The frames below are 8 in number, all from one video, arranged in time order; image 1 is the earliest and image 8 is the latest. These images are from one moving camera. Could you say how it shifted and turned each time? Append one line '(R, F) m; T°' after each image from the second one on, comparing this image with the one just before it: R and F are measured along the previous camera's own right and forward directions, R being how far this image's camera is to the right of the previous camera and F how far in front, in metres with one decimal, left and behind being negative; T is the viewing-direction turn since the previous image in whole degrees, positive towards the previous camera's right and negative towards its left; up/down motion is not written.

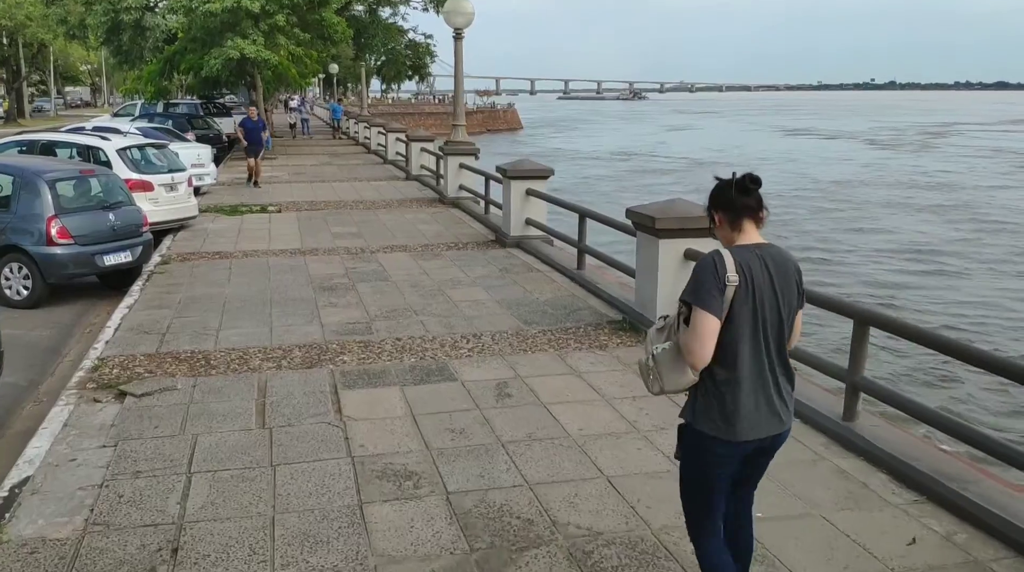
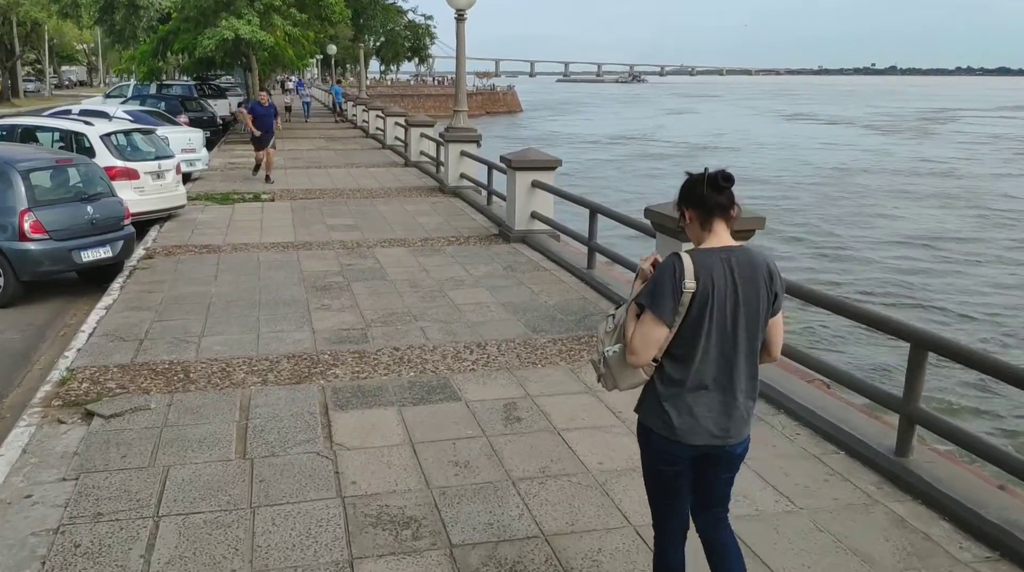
(-0.1, +0.6) m; 0°
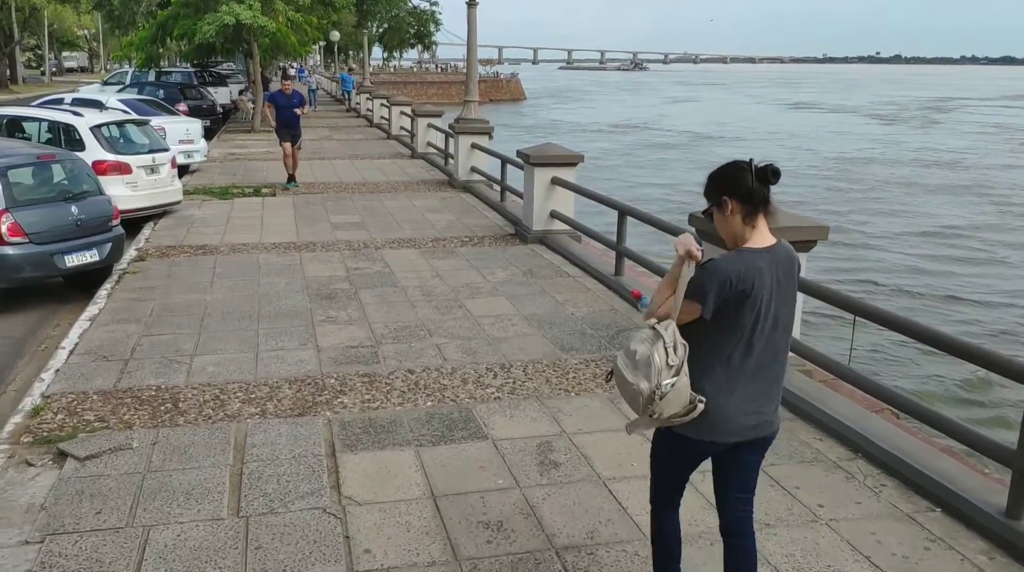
(-0.2, +0.7) m; 0°
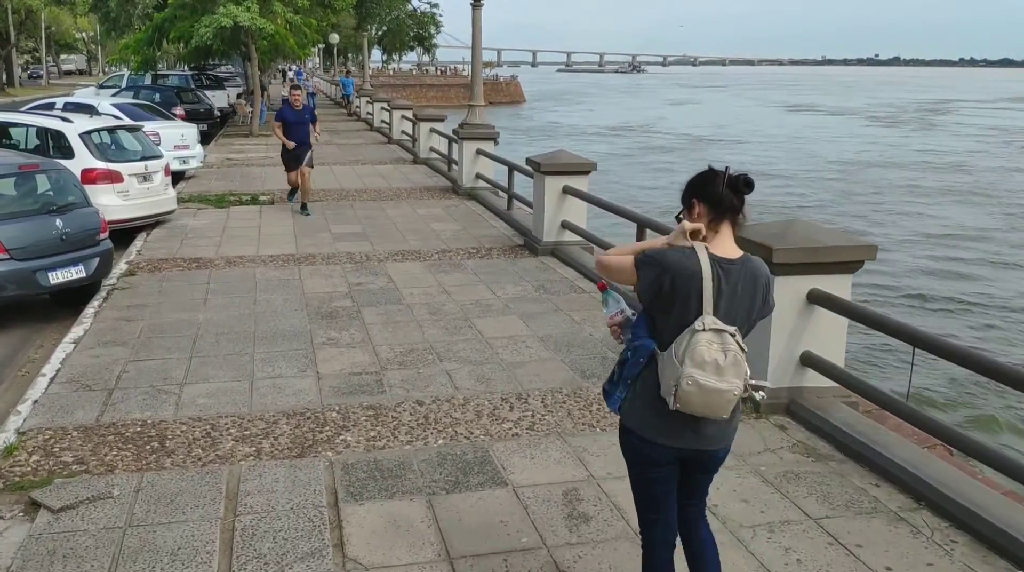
(-0.1, +0.5) m; 0°
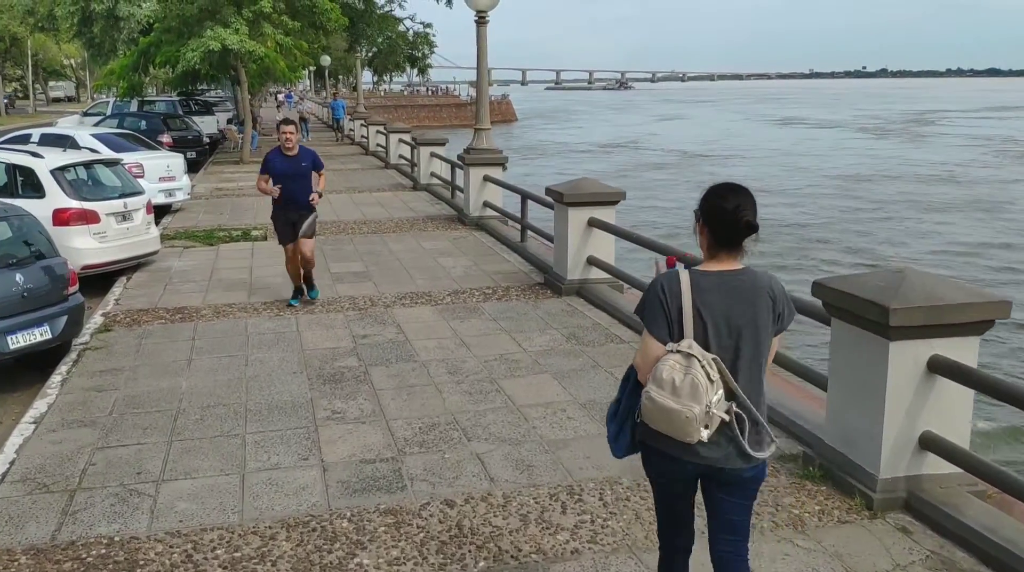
(-0.2, +1.0) m; 0°
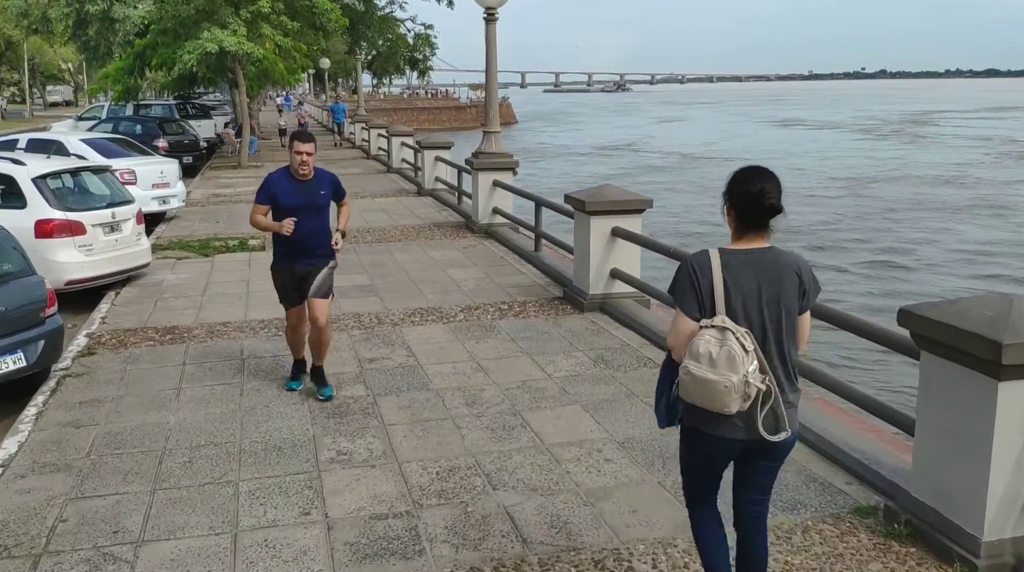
(-0.1, +0.6) m; 0°
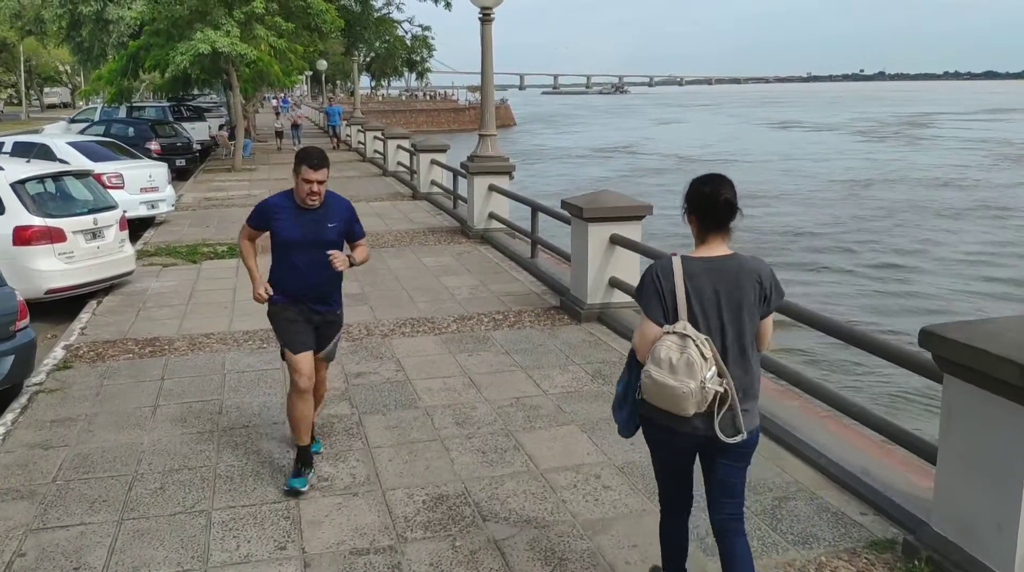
(0.0, +0.3) m; 0°
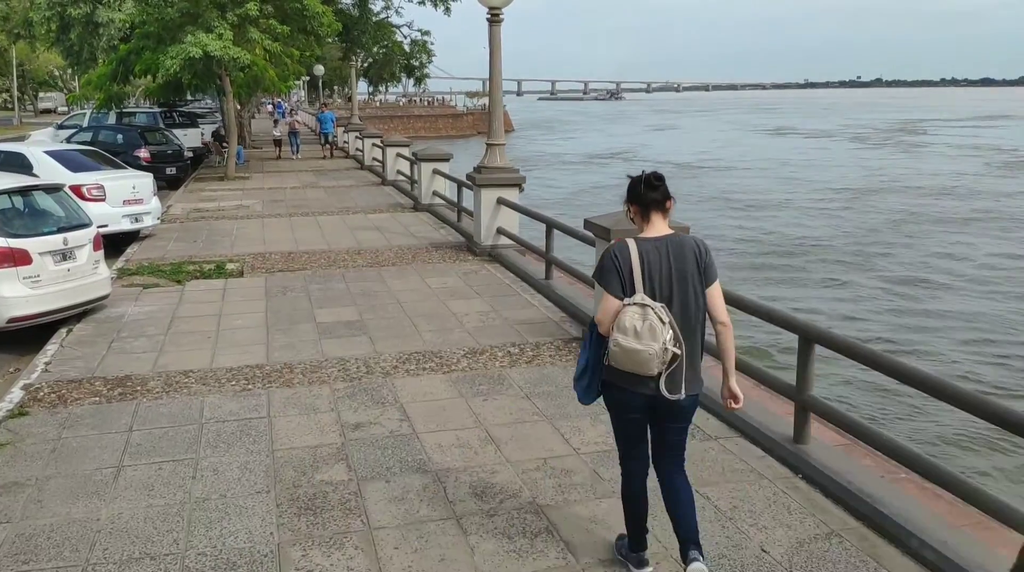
(-0.2, +0.9) m; 0°
